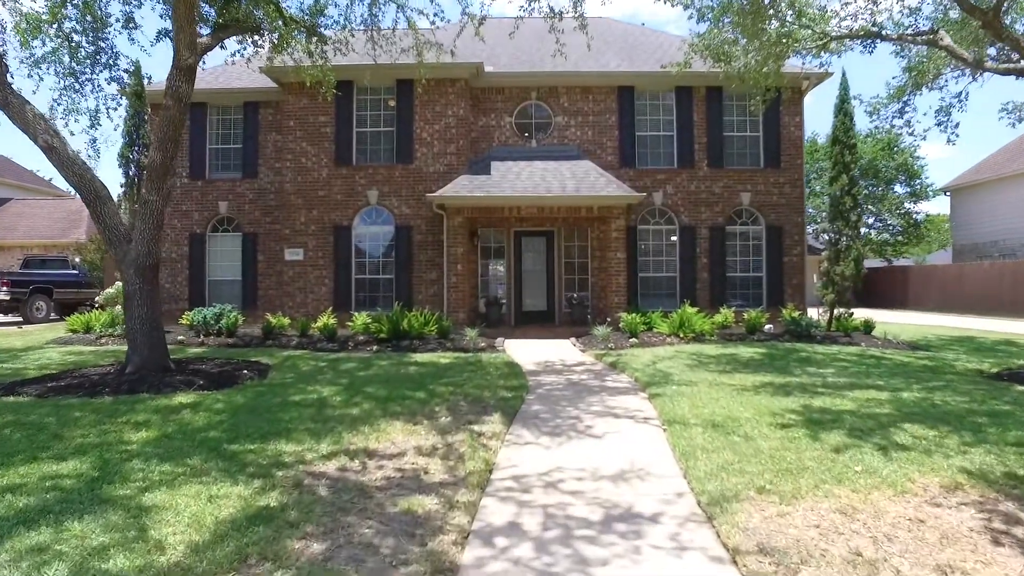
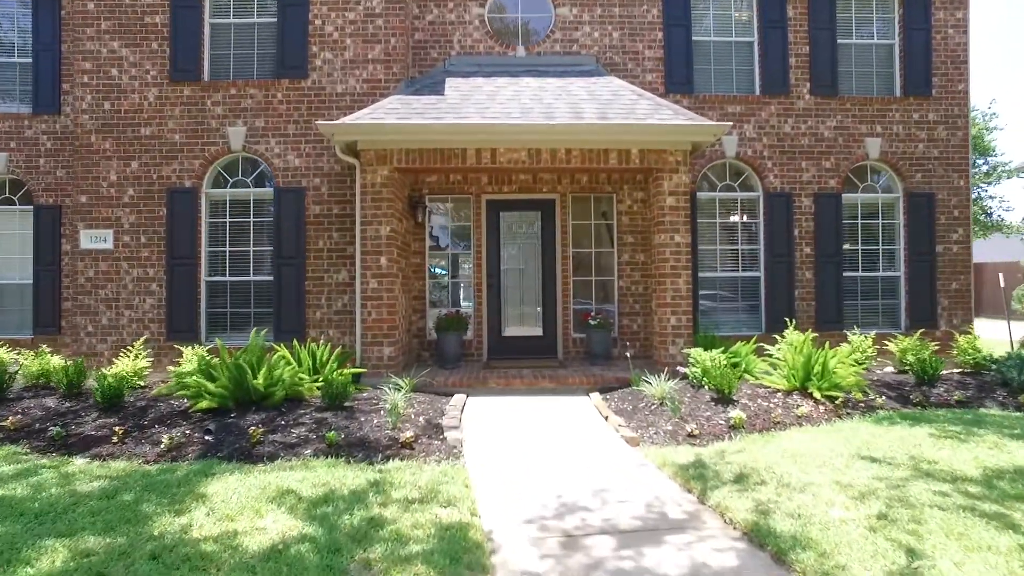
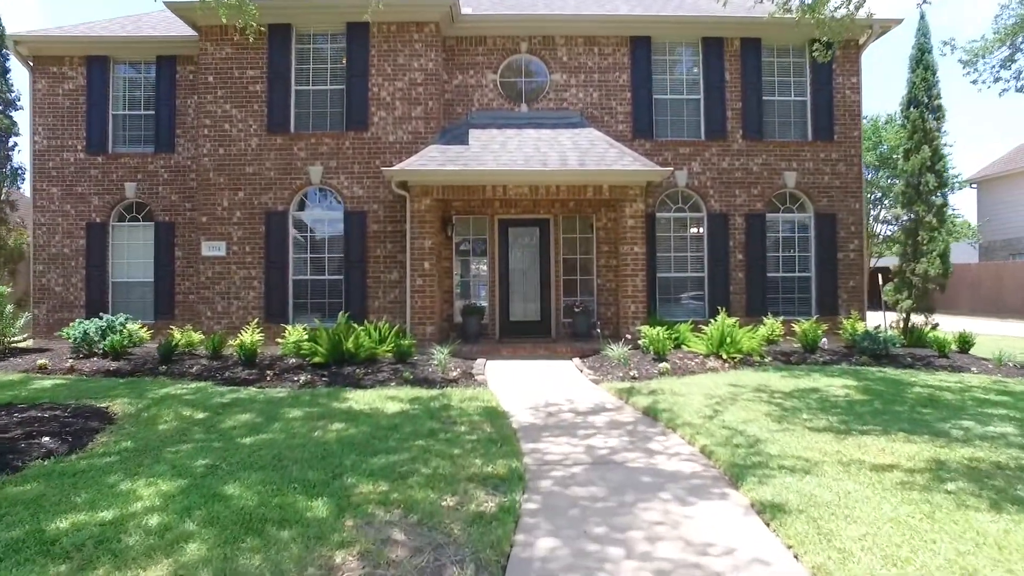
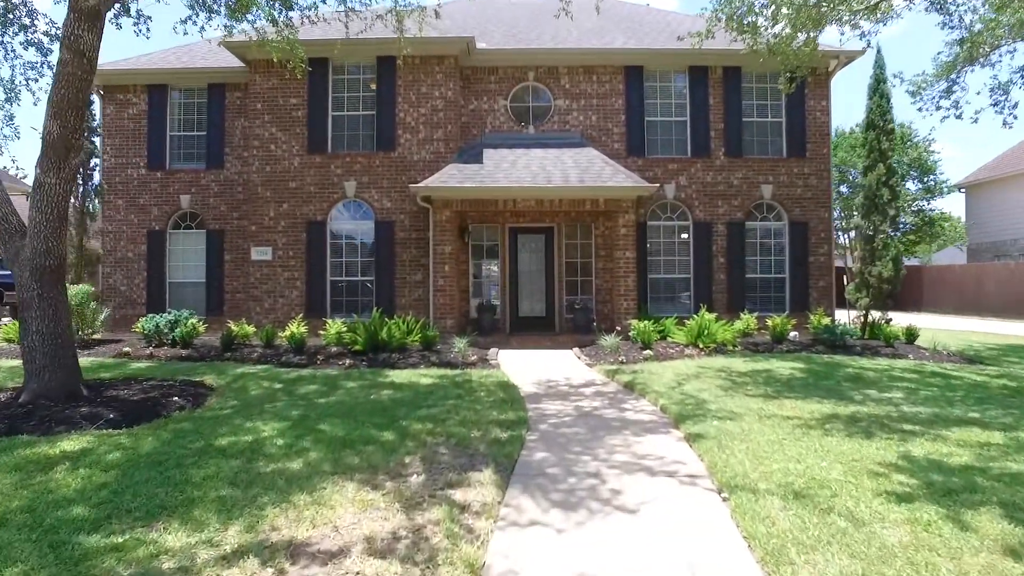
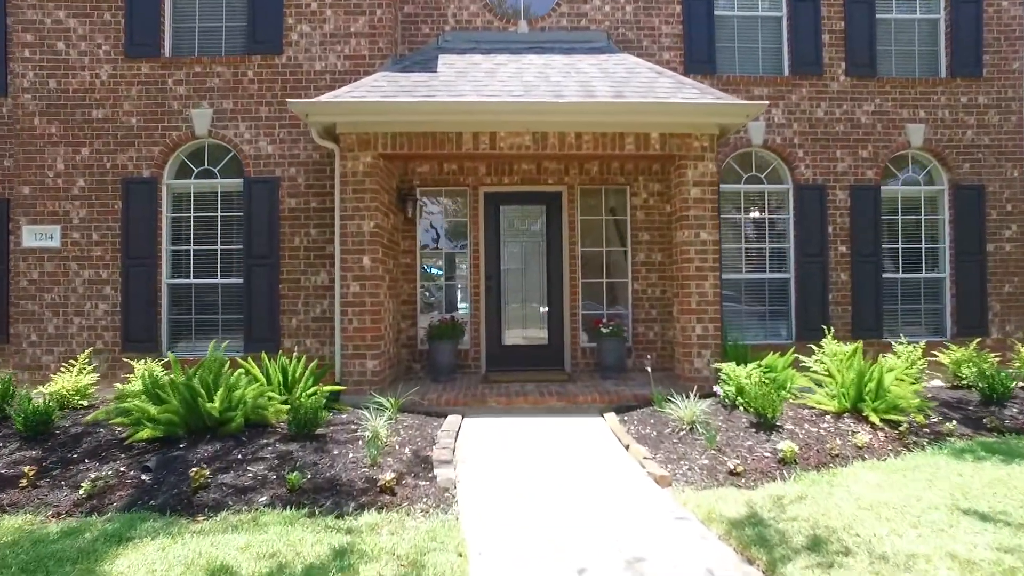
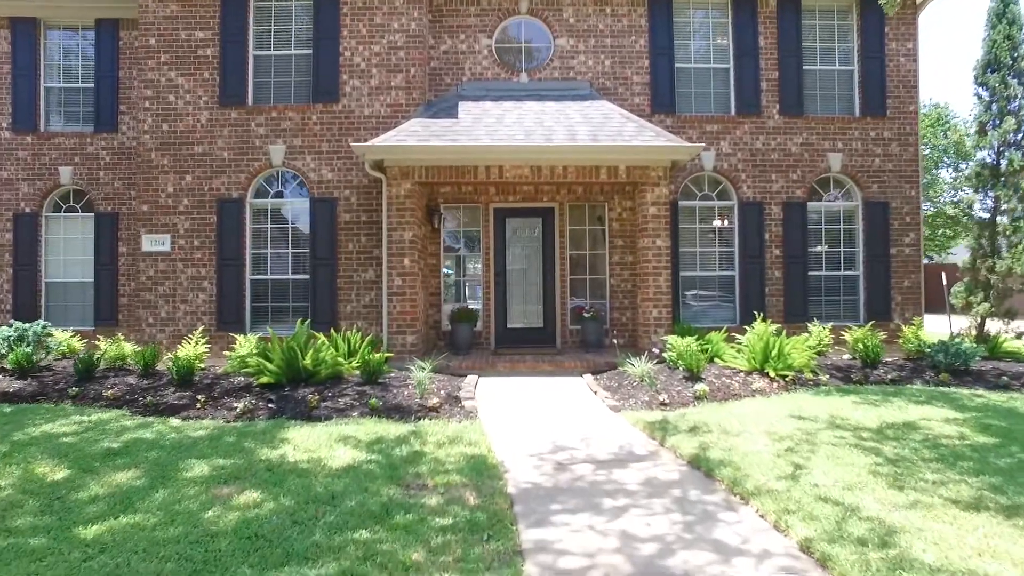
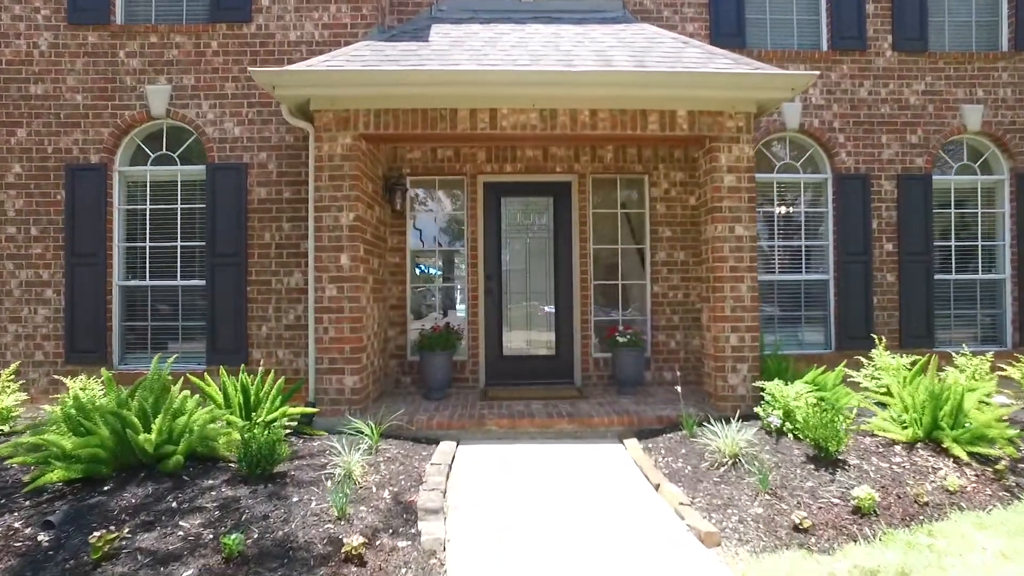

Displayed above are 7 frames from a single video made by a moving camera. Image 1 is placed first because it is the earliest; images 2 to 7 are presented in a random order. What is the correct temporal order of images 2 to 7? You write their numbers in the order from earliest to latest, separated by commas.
4, 3, 6, 2, 5, 7
